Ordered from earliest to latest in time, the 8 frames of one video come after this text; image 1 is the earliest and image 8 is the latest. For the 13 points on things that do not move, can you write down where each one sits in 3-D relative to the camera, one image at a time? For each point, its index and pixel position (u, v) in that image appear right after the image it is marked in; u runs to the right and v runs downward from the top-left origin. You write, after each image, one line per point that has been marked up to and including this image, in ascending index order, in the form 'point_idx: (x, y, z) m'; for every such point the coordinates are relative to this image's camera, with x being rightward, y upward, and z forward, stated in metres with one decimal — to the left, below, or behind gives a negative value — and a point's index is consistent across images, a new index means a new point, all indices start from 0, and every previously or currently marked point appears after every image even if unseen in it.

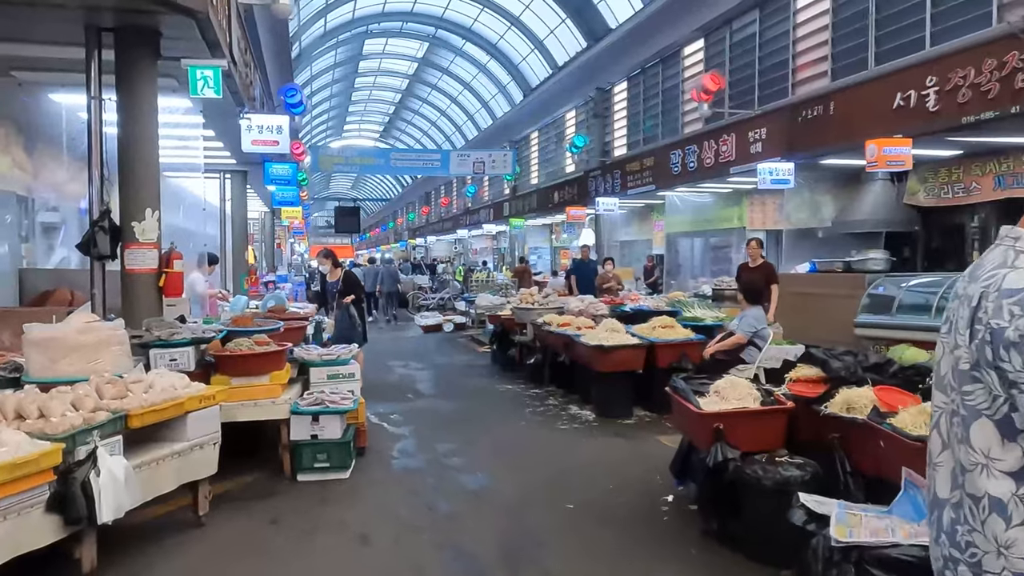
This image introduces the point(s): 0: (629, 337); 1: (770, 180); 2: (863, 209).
0: (+0.8, -0.3, +5.5) m
1: (+3.4, +1.4, +10.0) m
2: (+4.8, +1.1, +10.3) m
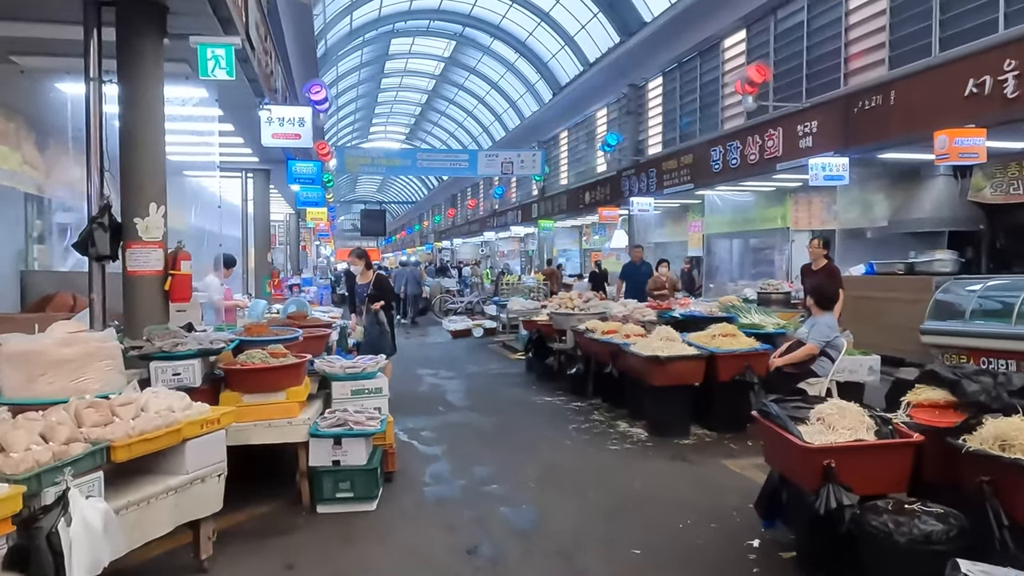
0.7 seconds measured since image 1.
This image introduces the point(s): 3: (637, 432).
0: (+1.1, -0.4, +4.9) m
1: (+3.8, +1.4, +9.4) m
2: (+5.2, +1.0, +9.6) m
3: (+0.8, -1.0, +5.1) m
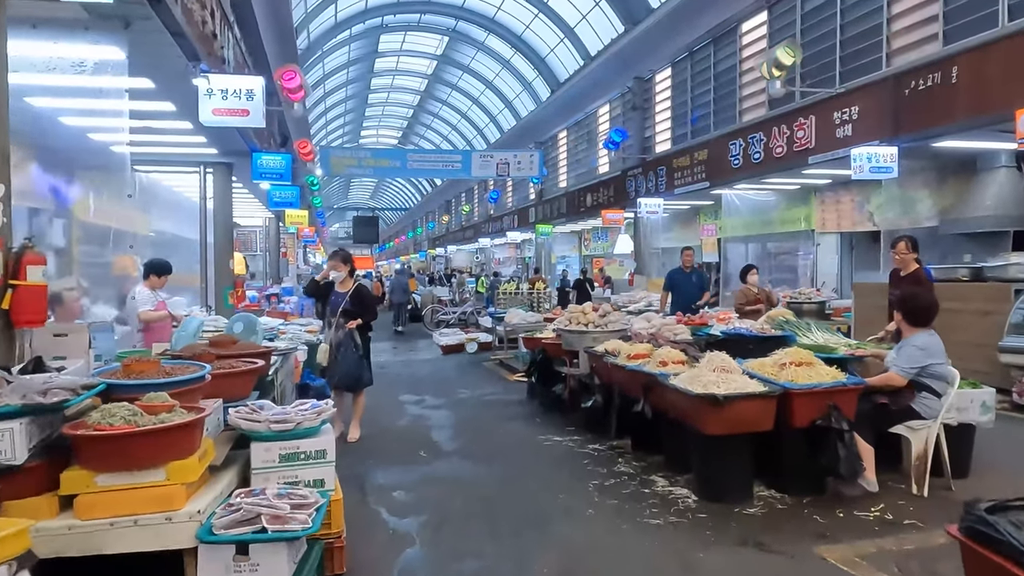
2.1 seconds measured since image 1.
0: (+1.1, -0.4, +3.6) m
1: (+3.8, +1.3, +8.1) m
2: (+5.2, +0.9, +8.4) m
3: (+0.8, -1.0, +3.8) m
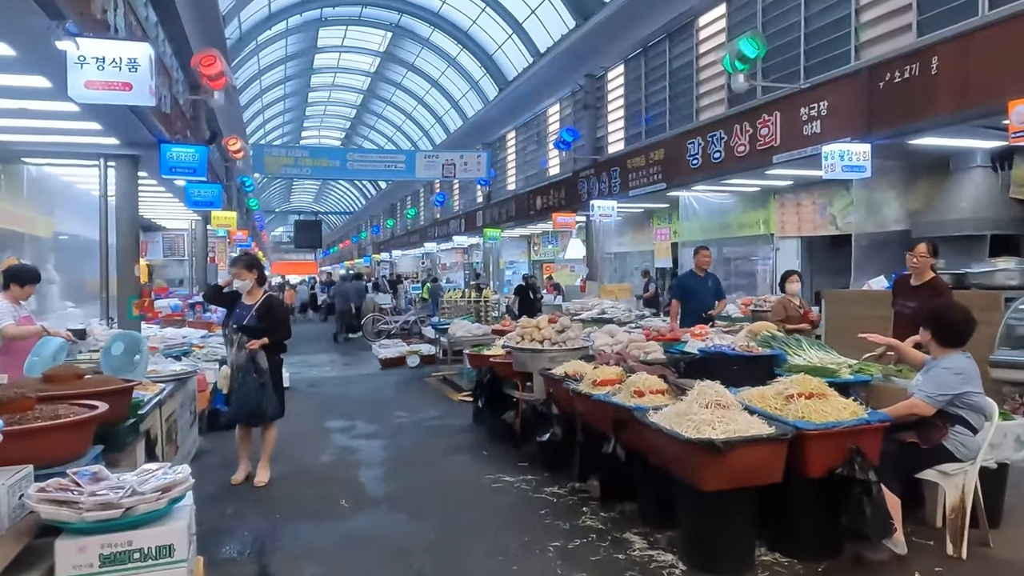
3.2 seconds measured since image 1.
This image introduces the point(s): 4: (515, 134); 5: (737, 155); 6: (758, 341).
0: (+0.9, -0.5, +2.9) m
1: (+3.2, +1.2, +7.5) m
2: (+4.6, +0.9, +7.9) m
3: (+0.6, -1.1, +3.0) m
4: (+0.1, +4.0, +19.9) m
5: (+2.8, +1.7, +9.7) m
6: (+1.5, -0.3, +4.5) m
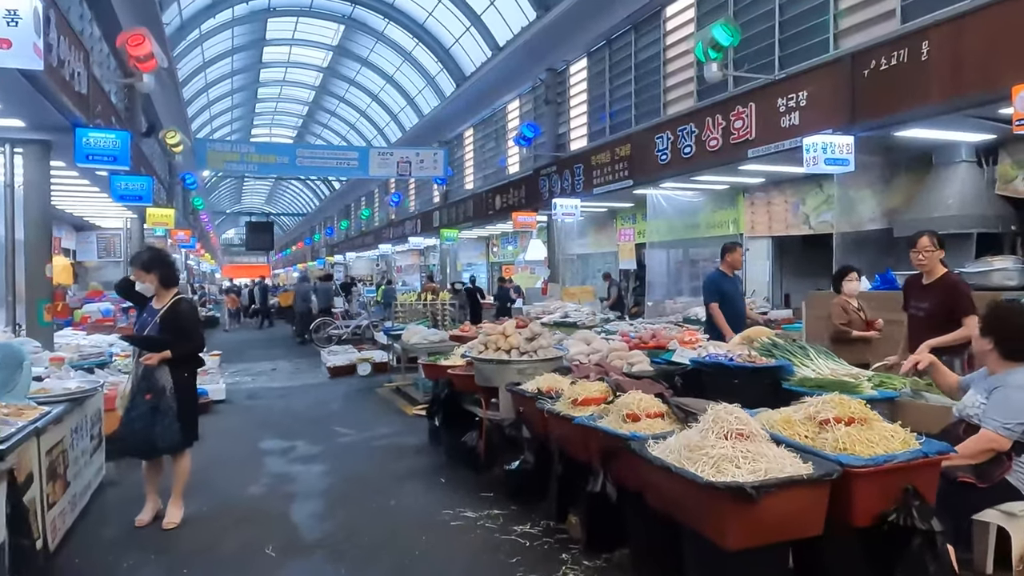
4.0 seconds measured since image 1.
0: (+0.8, -0.5, +2.2) m
1: (+2.9, +1.2, +7.1) m
2: (+4.2, +0.8, +7.5) m
3: (+0.5, -1.1, +2.4) m
4: (-1.0, +3.9, +19.3) m
5: (+2.4, +1.7, +9.2) m
6: (+1.3, -0.3, +3.9) m
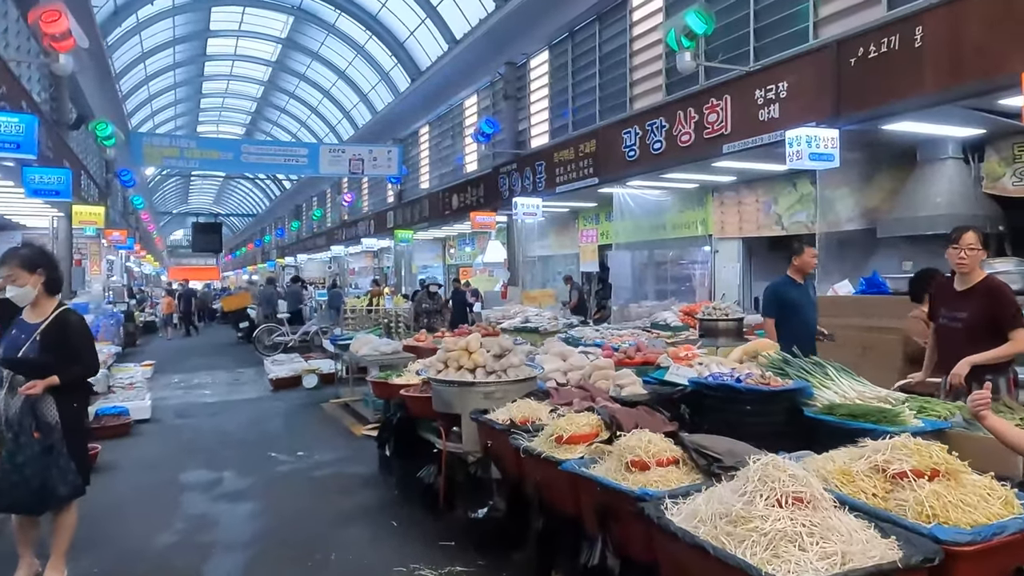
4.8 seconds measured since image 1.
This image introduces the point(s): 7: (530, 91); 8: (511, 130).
0: (+0.7, -0.5, +1.6) m
1: (+2.5, +1.1, +6.6) m
2: (+3.9, +0.8, +7.1) m
3: (+0.4, -1.1, +1.8) m
4: (-2.0, +3.9, +18.5) m
5: (+1.9, +1.6, +8.6) m
6: (+1.1, -0.3, +3.3) m
7: (+0.3, +3.4, +13.3) m
8: (0.0, +2.9, +13.7) m
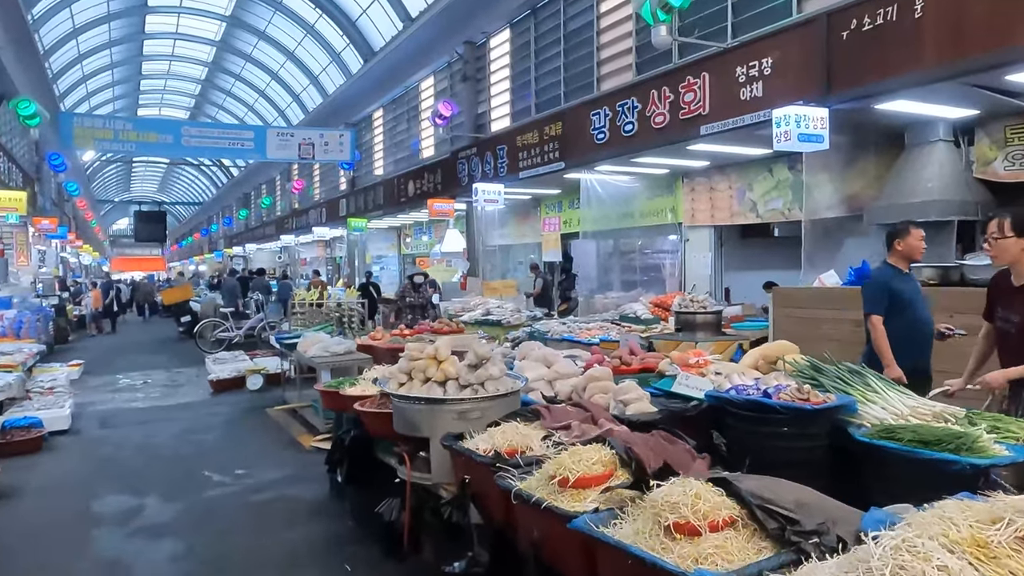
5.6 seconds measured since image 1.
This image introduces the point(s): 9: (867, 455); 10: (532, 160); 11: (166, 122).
0: (+0.8, -0.5, +1.1) m
1: (+2.3, +1.2, +6.1) m
2: (+3.6, +0.9, +6.7) m
3: (+0.5, -1.1, +1.2) m
4: (-3.0, +4.1, +17.7) m
5: (+1.5, +1.7, +8.1) m
6: (+1.0, -0.3, +2.8) m
7: (-0.3, +3.6, +12.7) m
8: (-0.7, +3.0, +13.1) m
9: (+1.1, -0.5, +2.3) m
10: (+0.3, +1.7, +10.5) m
11: (-6.4, +3.1, +14.2) m
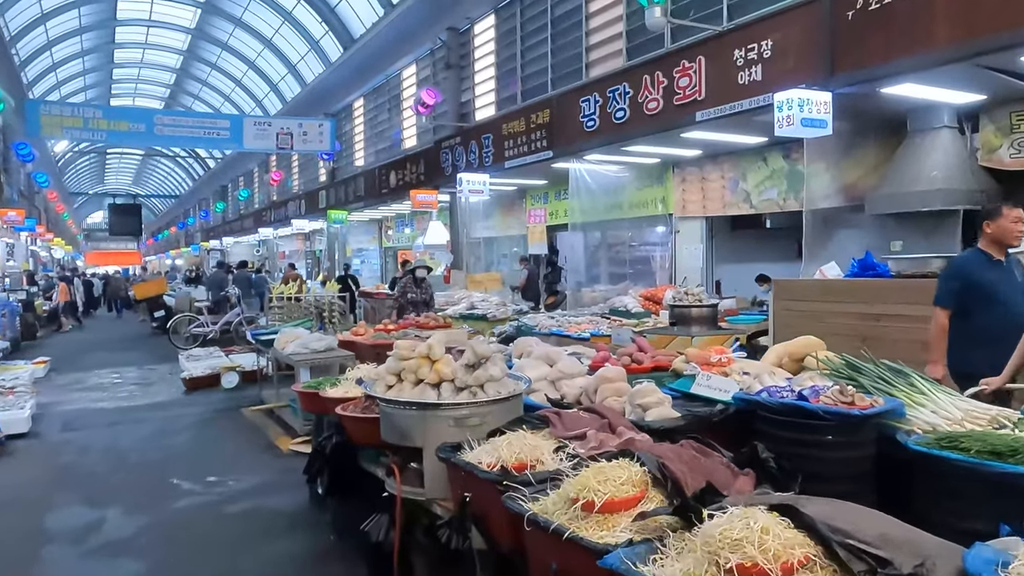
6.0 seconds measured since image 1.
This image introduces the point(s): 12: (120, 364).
0: (+0.8, -0.5, +0.8) m
1: (+2.2, +1.3, +5.8) m
2: (+3.5, +1.0, +6.5) m
3: (+0.5, -1.1, +0.9) m
4: (-3.4, +4.2, +17.3) m
5: (+1.4, +1.8, +7.8) m
6: (+1.0, -0.3, +2.5) m
7: (-0.6, +3.7, +12.3) m
8: (-1.0, +3.1, +12.7) m
9: (+1.1, -0.5, +2.0) m
10: (+0.1, +1.8, +10.2) m
11: (-6.7, +3.2, +13.7) m
12: (-5.1, -1.0, +9.9) m
